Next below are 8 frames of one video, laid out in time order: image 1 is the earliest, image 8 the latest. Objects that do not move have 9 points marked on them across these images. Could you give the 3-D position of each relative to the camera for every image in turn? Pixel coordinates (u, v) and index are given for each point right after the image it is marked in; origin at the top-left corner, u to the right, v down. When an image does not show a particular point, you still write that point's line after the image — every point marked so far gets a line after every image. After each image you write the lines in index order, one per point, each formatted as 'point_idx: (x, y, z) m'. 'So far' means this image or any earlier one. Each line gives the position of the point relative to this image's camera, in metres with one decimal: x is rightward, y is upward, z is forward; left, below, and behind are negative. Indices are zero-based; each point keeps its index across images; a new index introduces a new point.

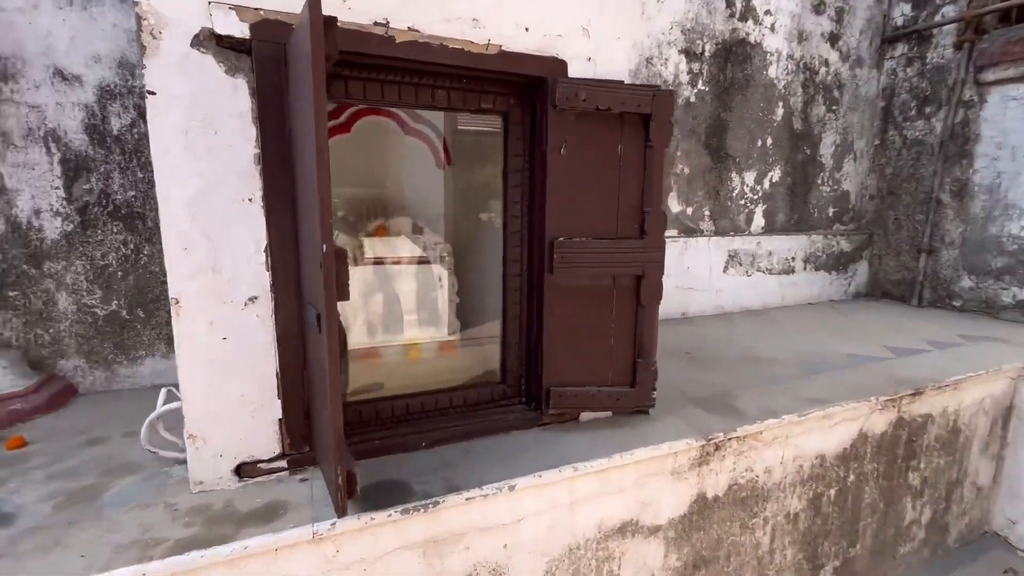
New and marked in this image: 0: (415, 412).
0: (-0.5, -0.6, +2.3) m
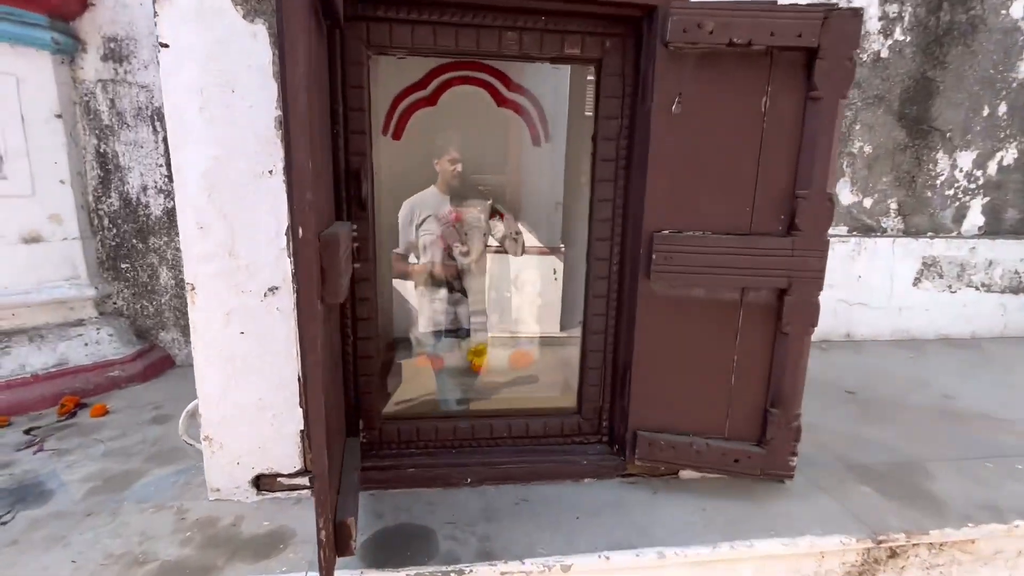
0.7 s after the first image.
0: (-0.2, -0.6, +1.9) m
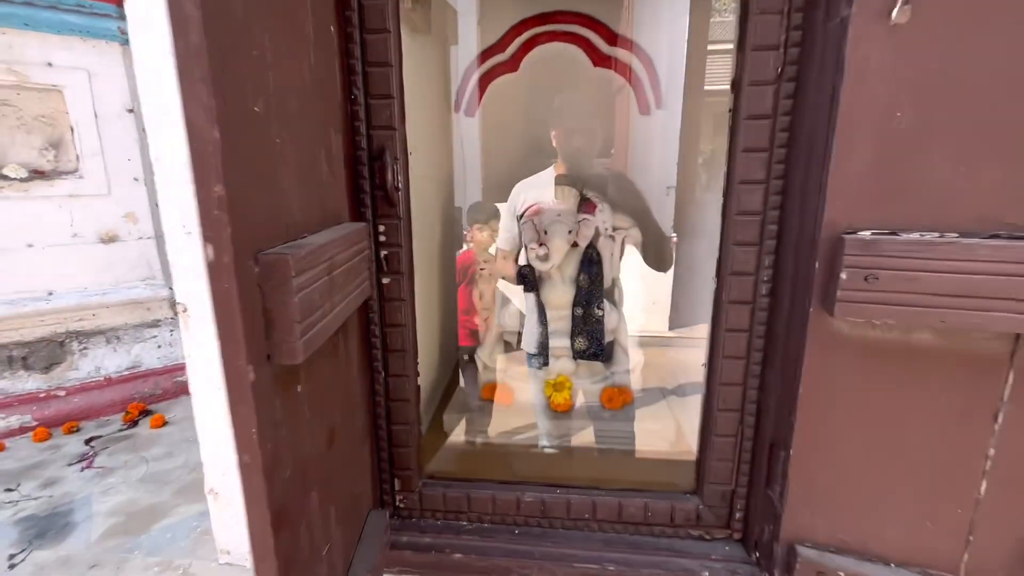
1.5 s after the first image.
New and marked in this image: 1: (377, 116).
0: (+0.1, -0.7, +1.4) m
1: (-0.3, +0.4, +1.2) m
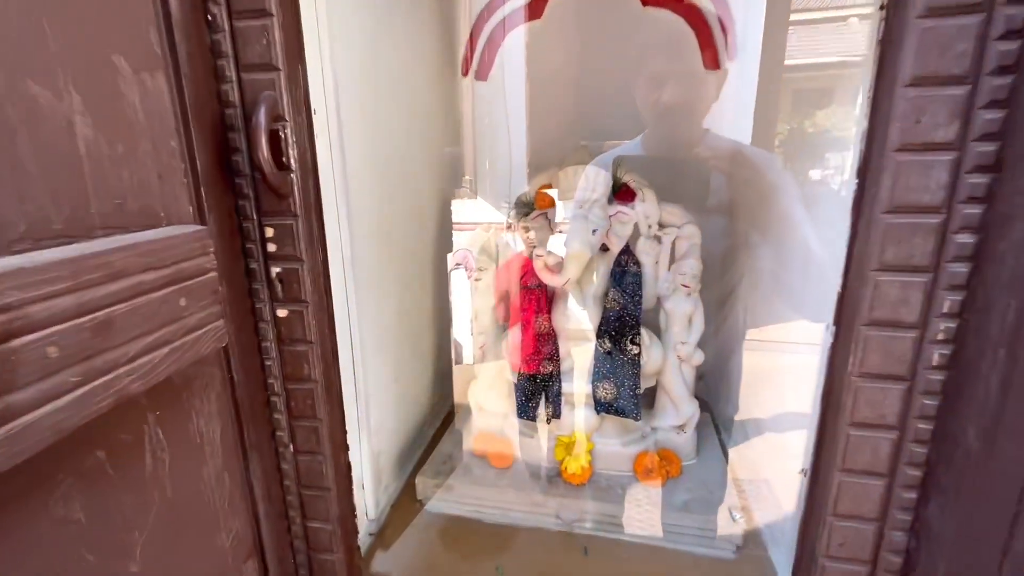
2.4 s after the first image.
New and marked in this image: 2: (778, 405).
0: (0.0, -0.7, +0.9) m
1: (-0.4, +0.4, +0.7) m
2: (+0.7, -0.3, +1.2) m
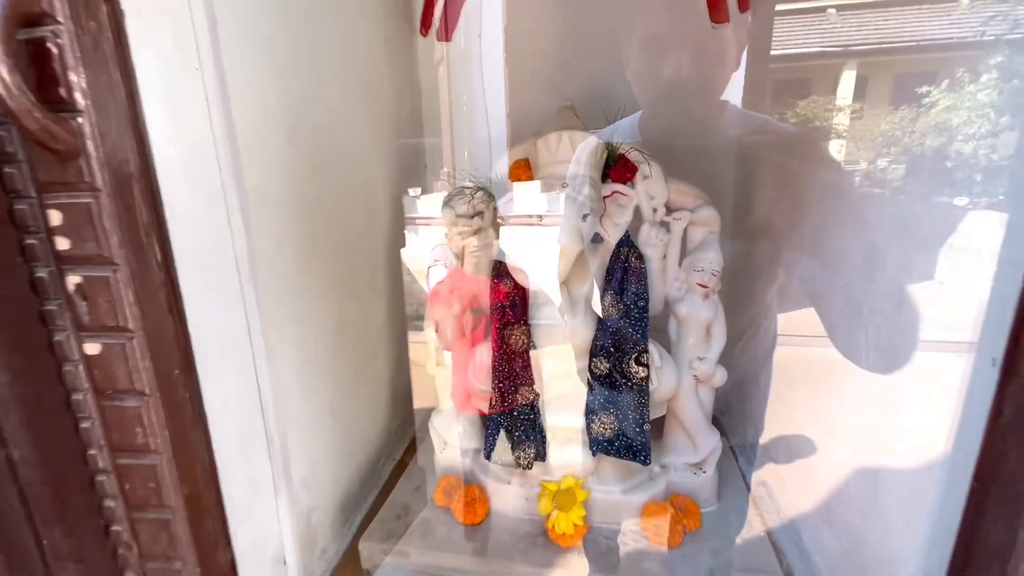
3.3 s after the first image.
0: (0.0, -0.7, +0.6) m
1: (-0.4, +0.3, +0.4) m
2: (+0.6, -0.3, +1.0) m
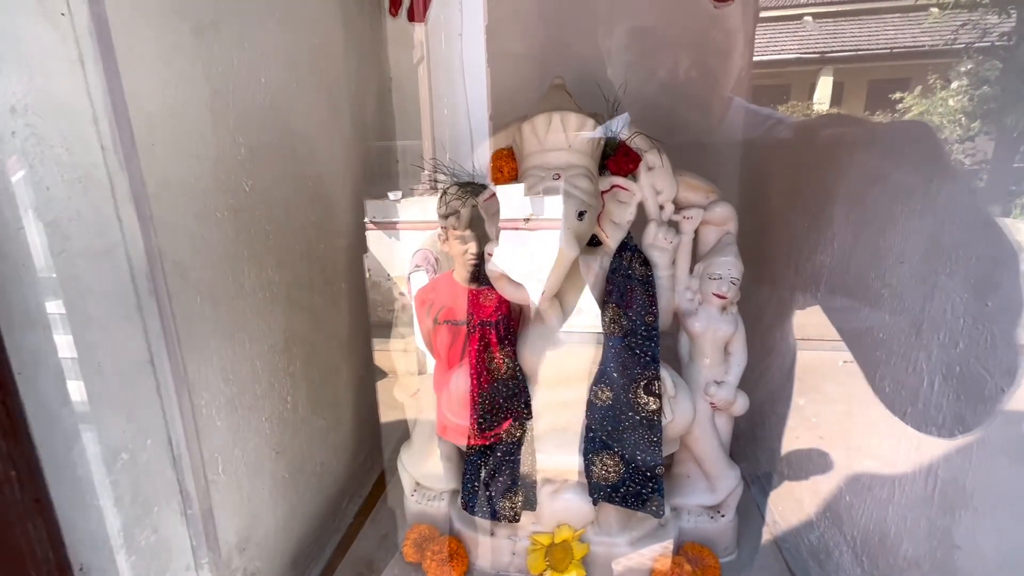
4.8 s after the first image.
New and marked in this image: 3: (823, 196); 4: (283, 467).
0: (-0.1, -0.8, +0.4) m
1: (-0.5, +0.3, +0.2) m
2: (+0.6, -0.3, +0.8) m
3: (+0.6, +0.2, +1.0) m
4: (-0.4, -0.3, +0.9) m
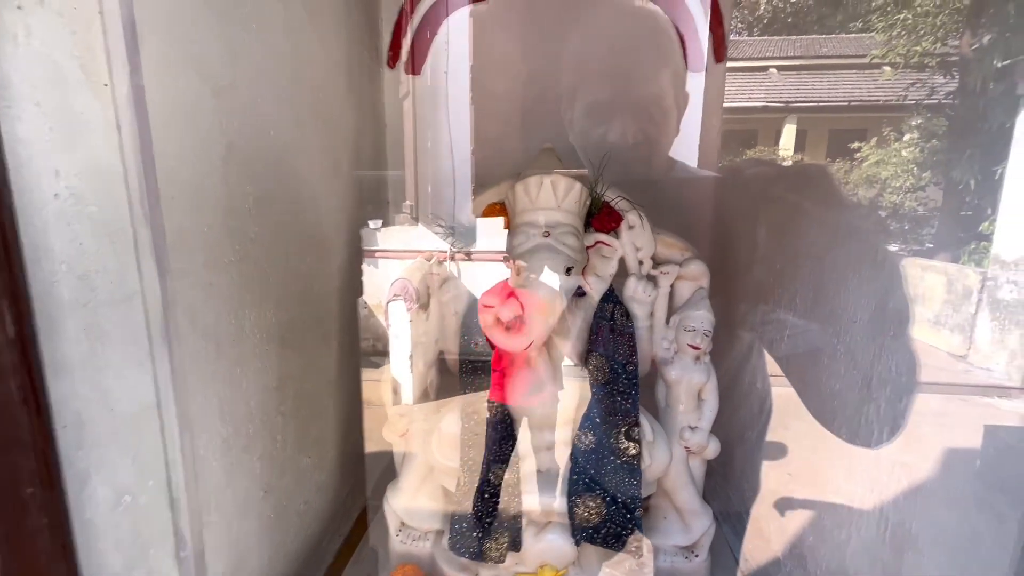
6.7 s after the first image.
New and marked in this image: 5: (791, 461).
0: (-0.1, -0.8, +0.5) m
1: (-0.4, +0.3, +0.3) m
2: (+0.6, -0.4, +0.9) m
3: (+0.6, +0.1, +1.1) m
4: (-0.5, -0.4, +0.9) m
5: (+0.6, -0.4, +1.0) m
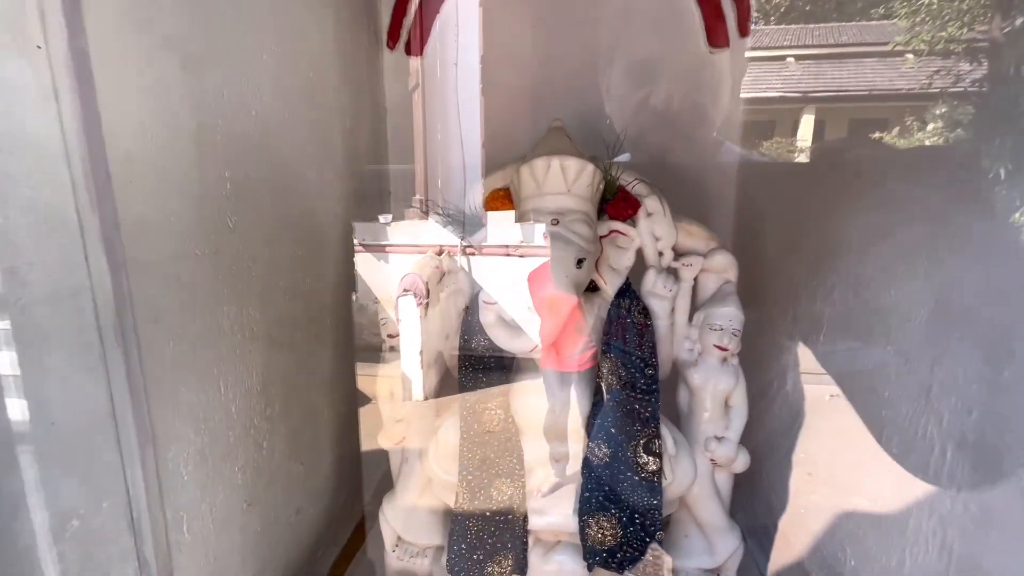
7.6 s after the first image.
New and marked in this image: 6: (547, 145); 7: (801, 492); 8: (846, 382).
0: (-0.1, -0.8, +0.4) m
1: (-0.5, +0.3, +0.2) m
2: (+0.6, -0.4, +0.8) m
3: (+0.6, +0.1, +1.0) m
4: (-0.5, -0.4, +0.9) m
5: (+0.6, -0.4, +0.9) m
6: (+0.1, +0.3, +0.9) m
7: (+0.6, -0.4, +1.0) m
8: (+0.6, -0.2, +0.9) m
